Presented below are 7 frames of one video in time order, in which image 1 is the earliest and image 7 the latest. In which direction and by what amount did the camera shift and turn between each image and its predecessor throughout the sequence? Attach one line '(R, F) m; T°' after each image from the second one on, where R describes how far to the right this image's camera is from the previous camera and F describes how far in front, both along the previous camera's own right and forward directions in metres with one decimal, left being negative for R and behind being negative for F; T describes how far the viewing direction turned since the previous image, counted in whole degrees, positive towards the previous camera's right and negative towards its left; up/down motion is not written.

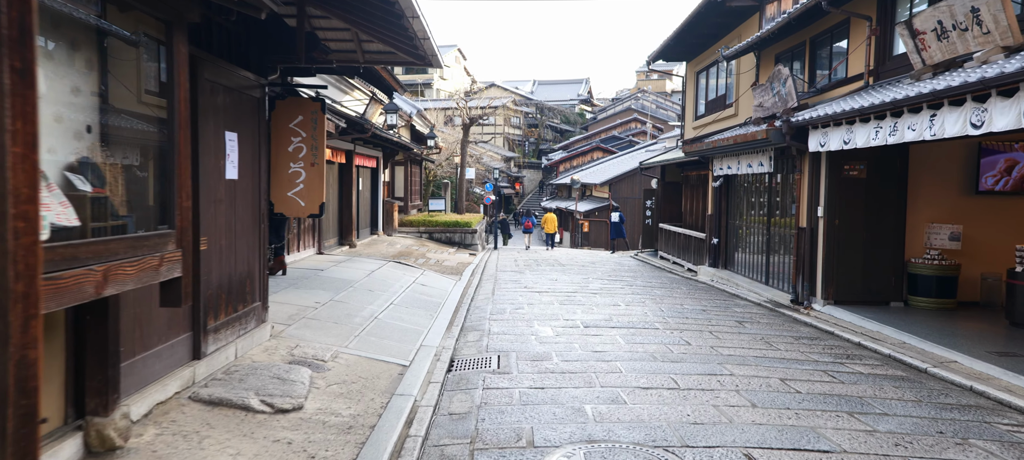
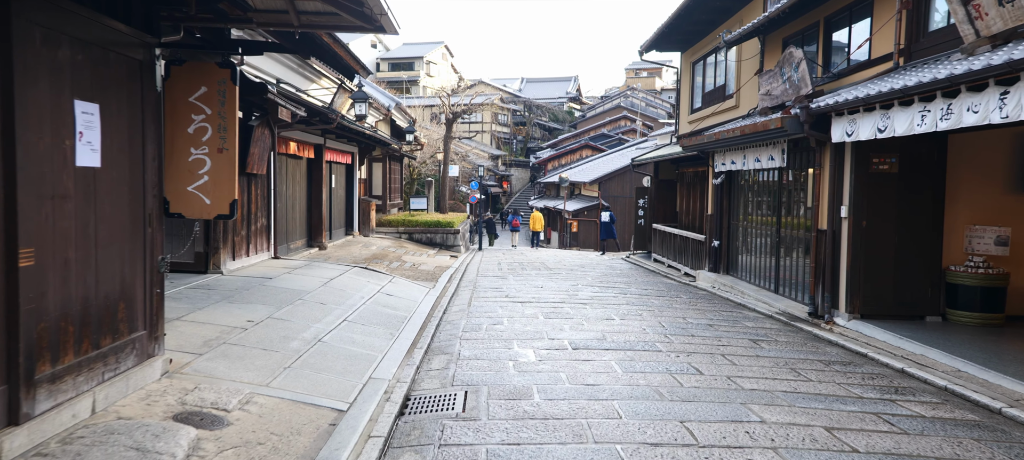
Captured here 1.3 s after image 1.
(+0.2, +1.4) m; +1°
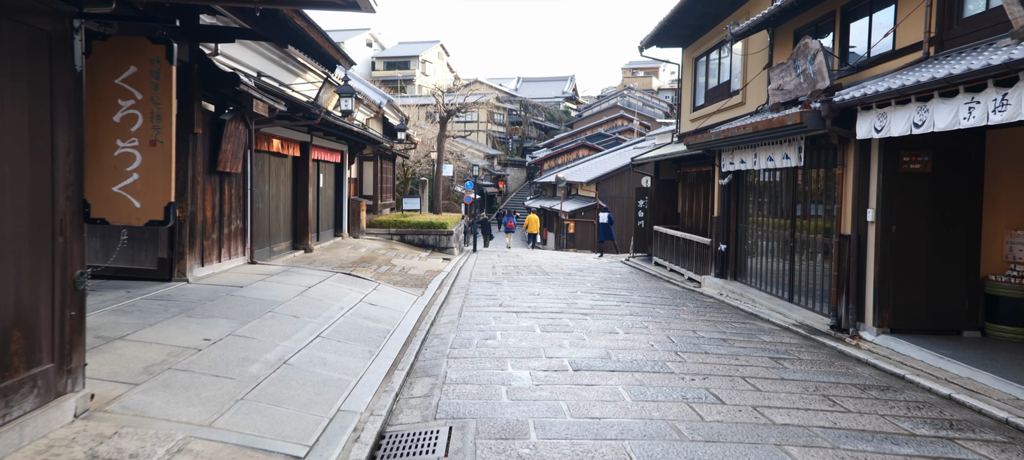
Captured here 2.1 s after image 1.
(0.0, +0.8) m; 0°
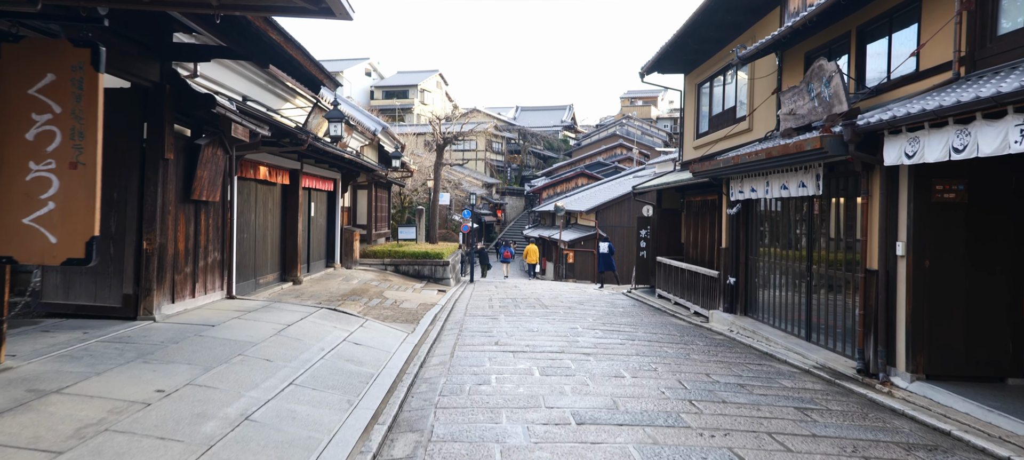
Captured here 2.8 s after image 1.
(0.0, +0.7) m; 0°
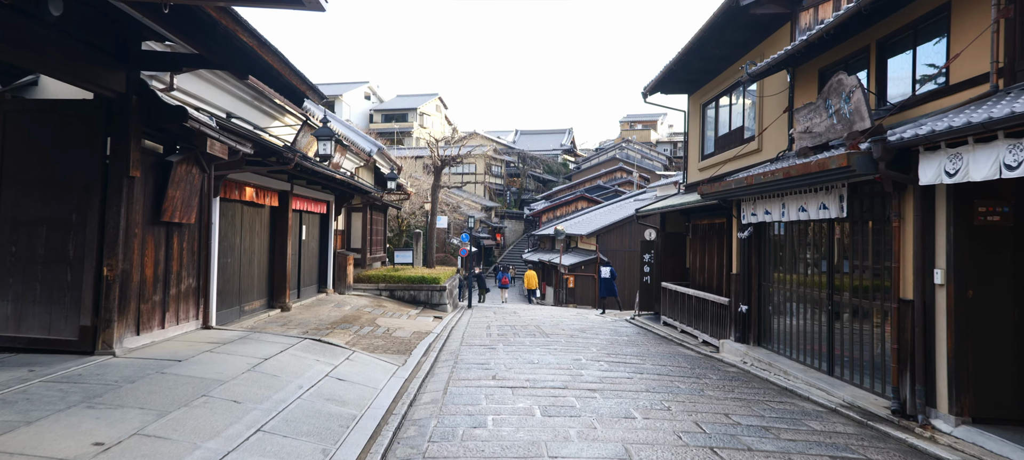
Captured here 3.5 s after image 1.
(0.0, +0.7) m; 0°
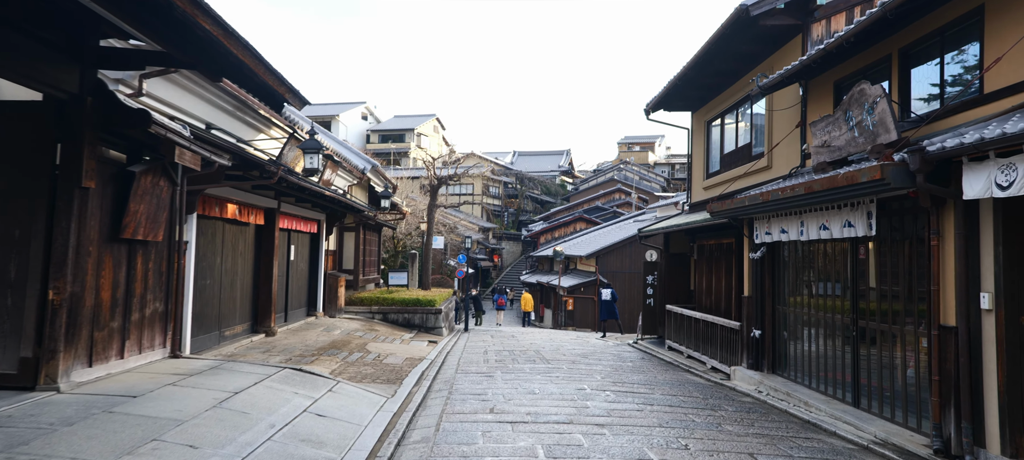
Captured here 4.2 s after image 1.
(0.0, +0.7) m; 0°
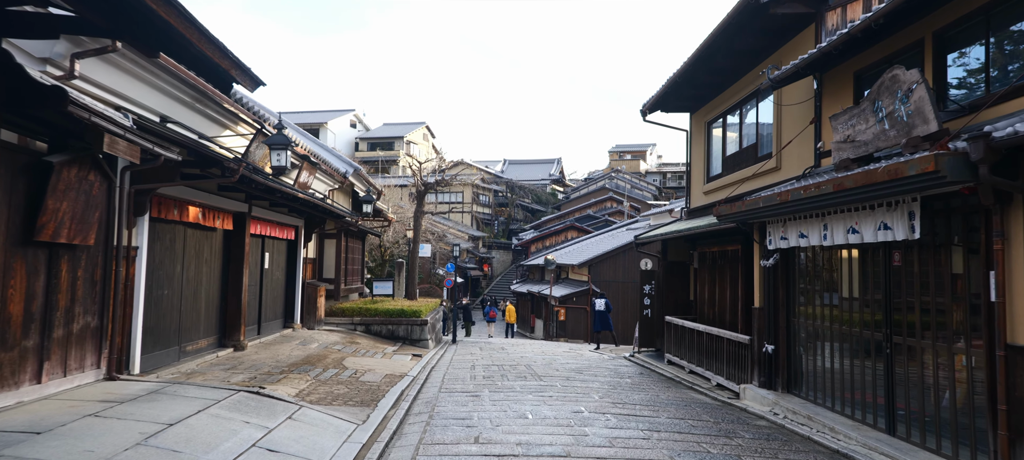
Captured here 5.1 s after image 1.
(0.0, +1.0) m; +1°
